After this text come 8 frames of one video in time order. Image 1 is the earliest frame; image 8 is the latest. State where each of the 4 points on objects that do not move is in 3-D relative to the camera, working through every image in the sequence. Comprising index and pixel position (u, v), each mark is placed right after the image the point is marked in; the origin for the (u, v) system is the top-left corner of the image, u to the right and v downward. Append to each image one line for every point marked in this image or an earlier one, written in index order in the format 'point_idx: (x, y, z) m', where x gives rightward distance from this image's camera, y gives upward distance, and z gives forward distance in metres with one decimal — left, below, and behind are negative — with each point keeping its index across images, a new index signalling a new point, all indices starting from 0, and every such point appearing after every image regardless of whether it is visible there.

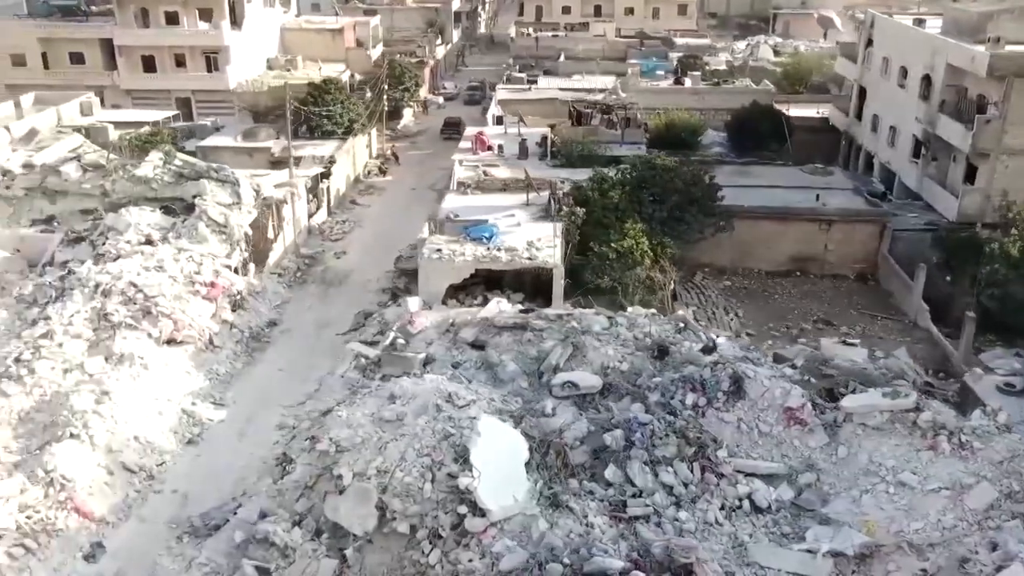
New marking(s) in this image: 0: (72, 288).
0: (-9.3, 0.0, +19.0) m
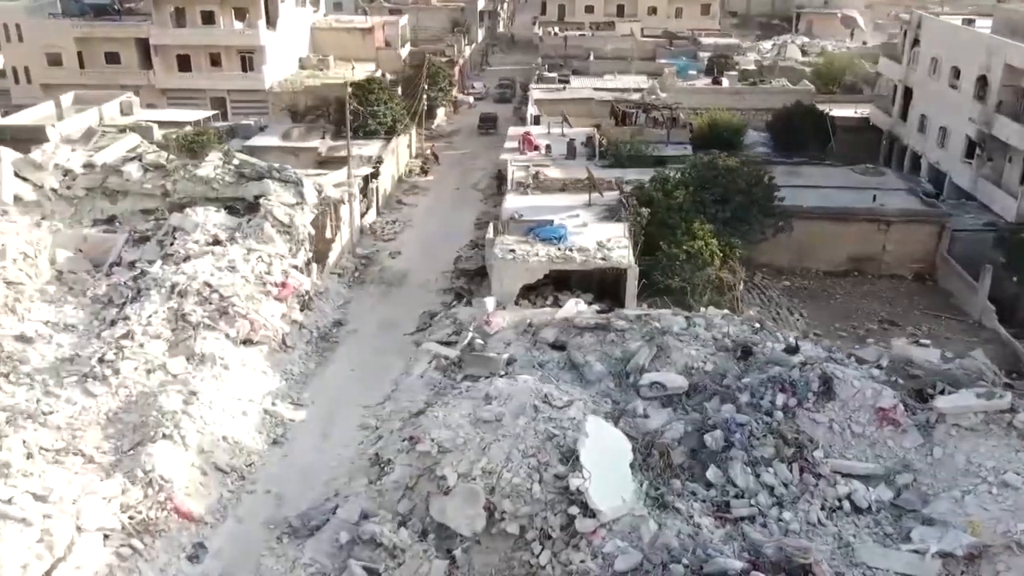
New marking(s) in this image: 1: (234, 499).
0: (-7.7, 0.0, +19.0) m
1: (-4.7, -3.6, +15.2) m
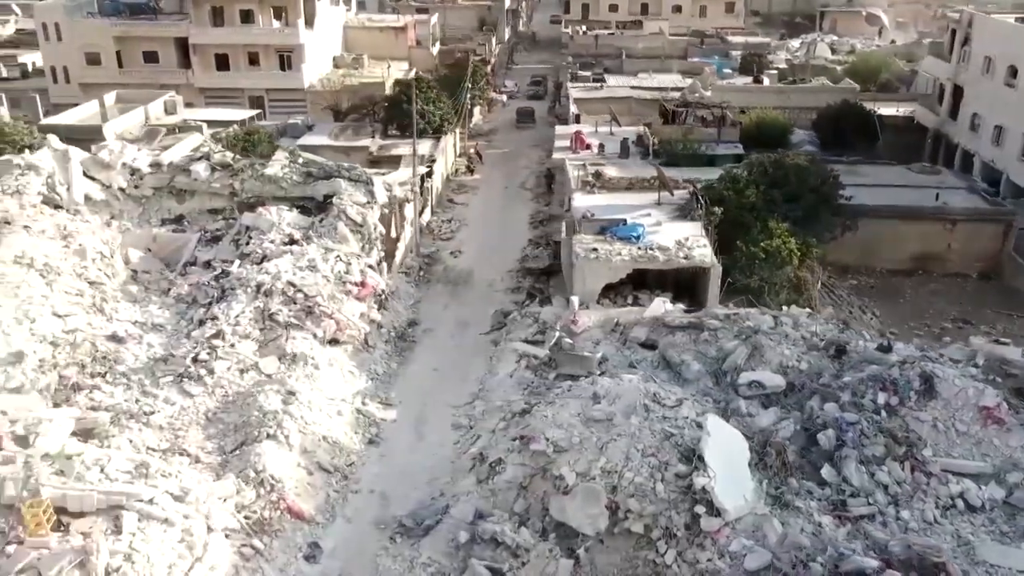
0: (-5.9, 0.0, +18.9) m
1: (-2.9, -3.6, +15.2) m
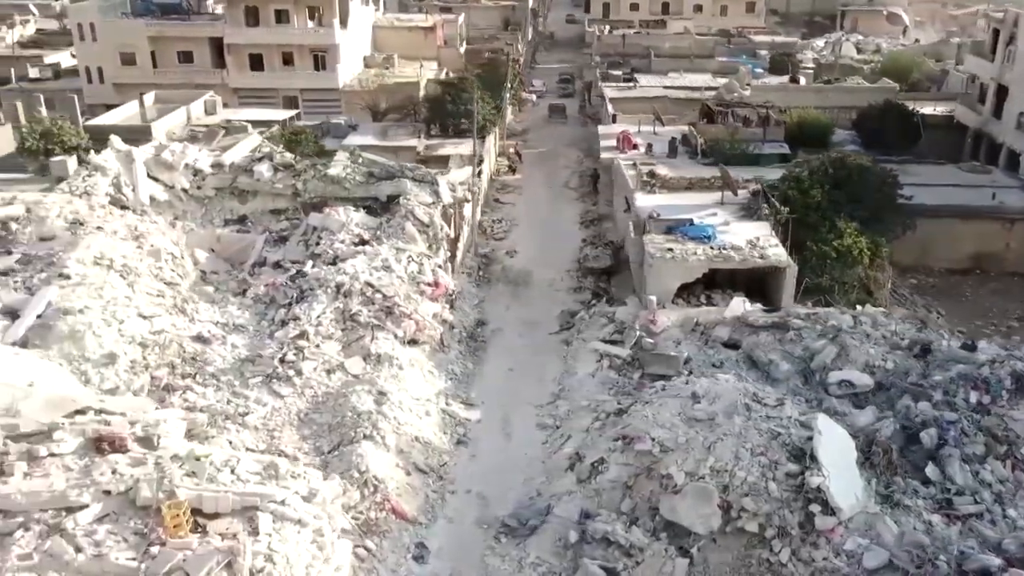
0: (-4.2, 0.0, +18.9) m
1: (-1.2, -3.6, +15.2) m
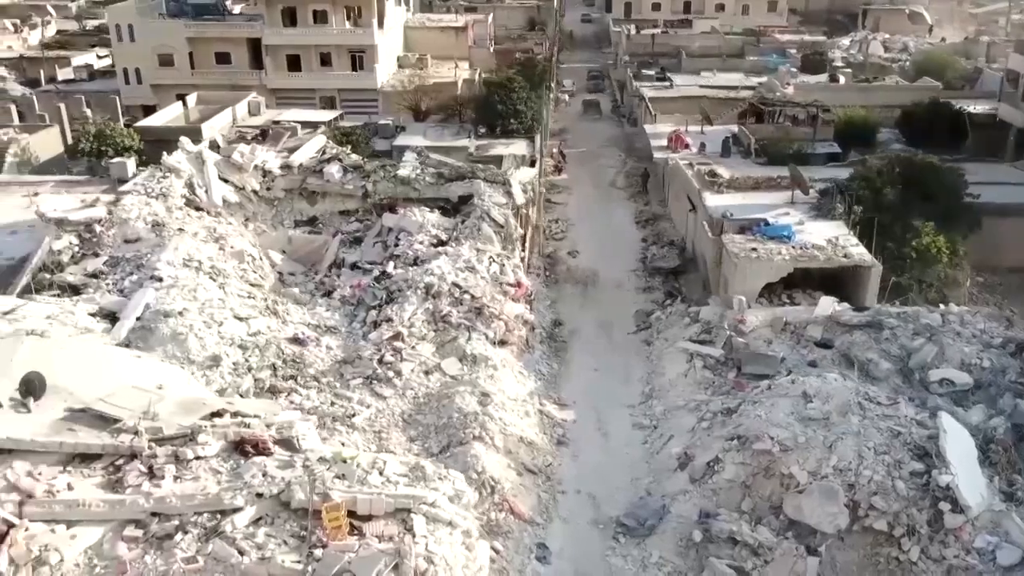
0: (-2.4, 0.0, +18.9) m
1: (+0.7, -3.6, +15.3) m
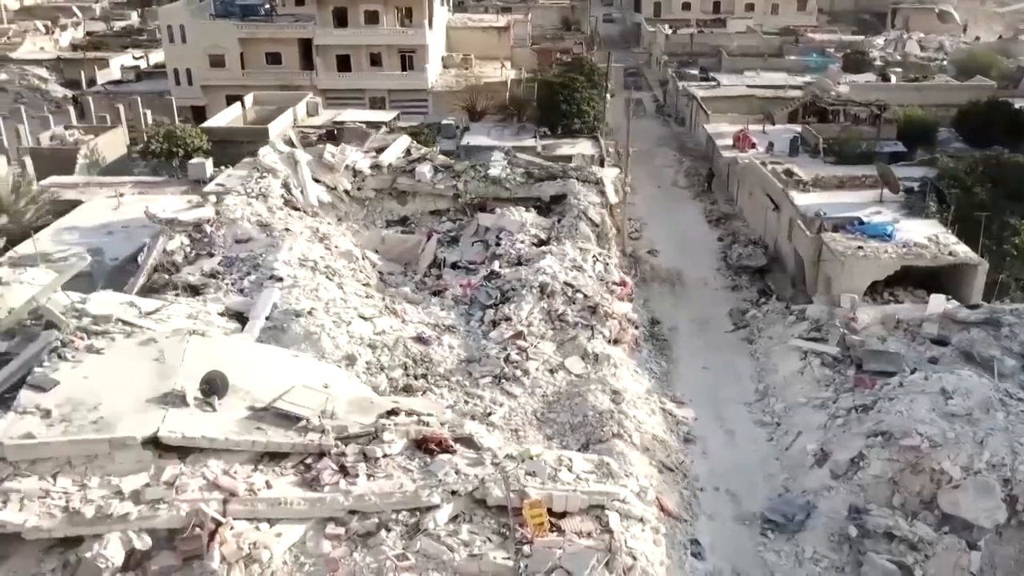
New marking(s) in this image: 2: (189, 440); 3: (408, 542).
0: (0.0, 0.0, +19.0) m
1: (+3.1, -3.6, +15.4) m
2: (-4.1, -1.9, +11.4) m
3: (-1.3, -3.1, +10.8) m
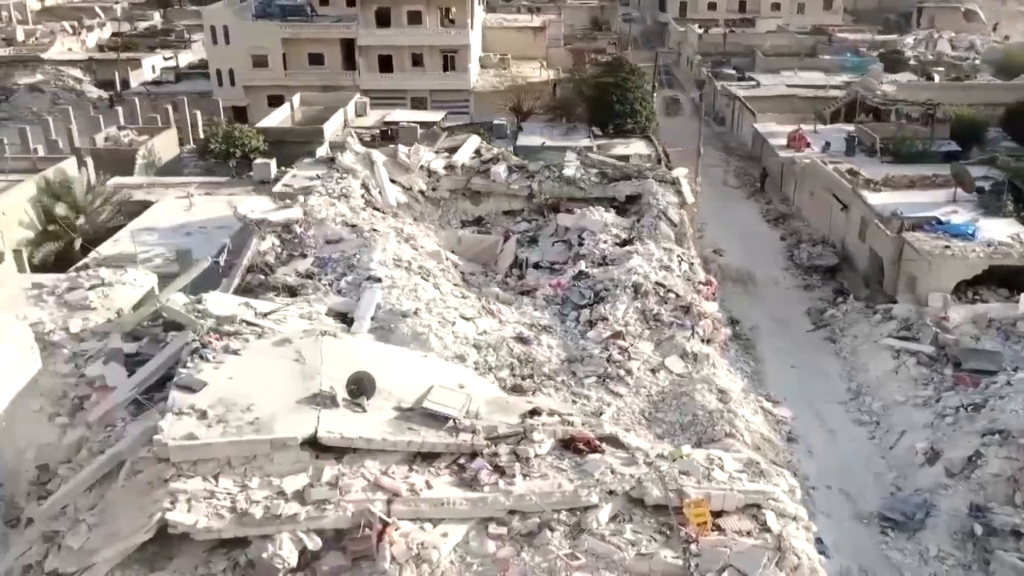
0: (+2.0, 0.0, +19.1) m
1: (+5.1, -3.6, +15.4) m
2: (-2.1, -1.9, +11.4) m
3: (+0.7, -3.1, +10.8) m
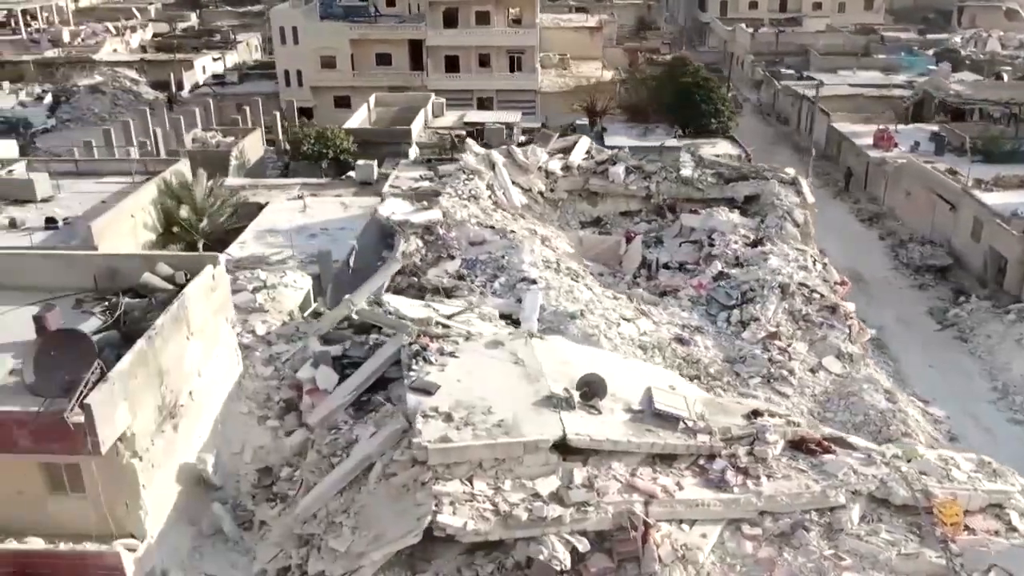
0: (+5.1, 0.0, +19.2) m
1: (+8.2, -3.6, +15.5) m
2: (+1.0, -2.0, +11.5) m
3: (+3.9, -3.1, +10.9) m
